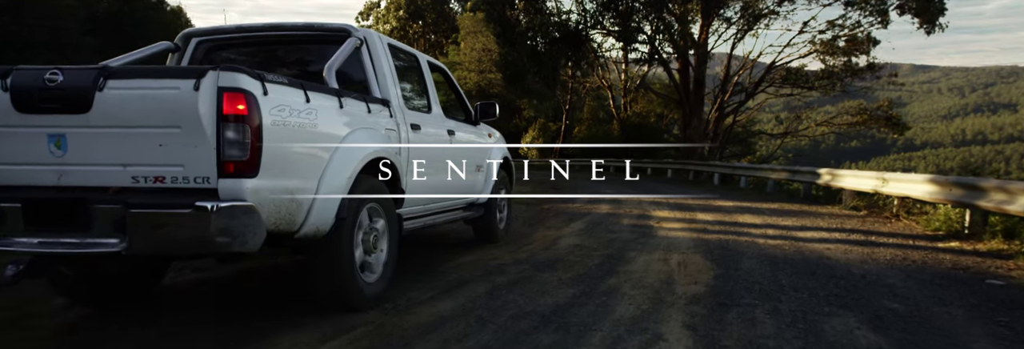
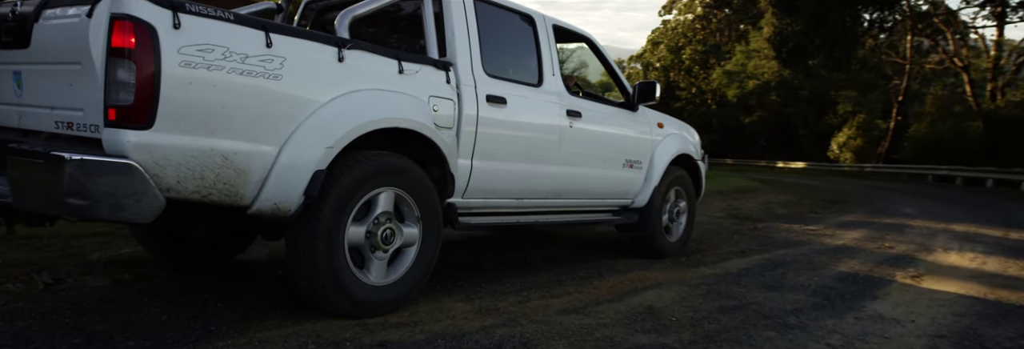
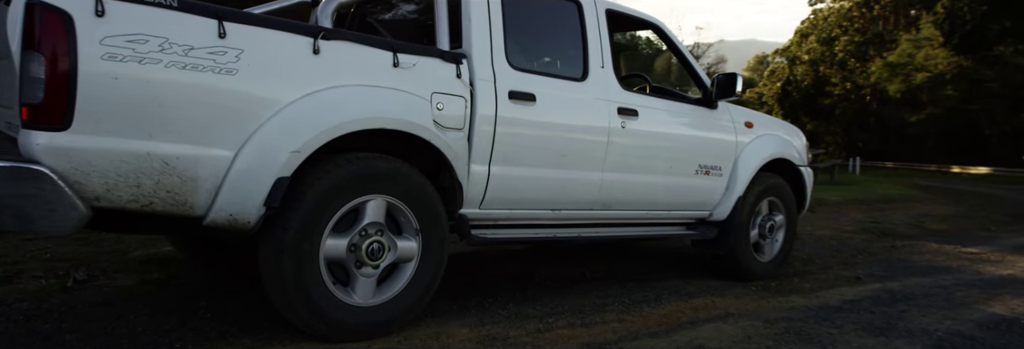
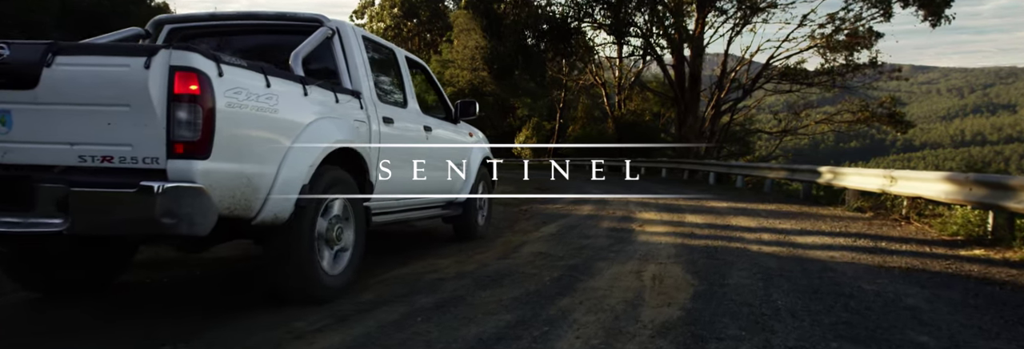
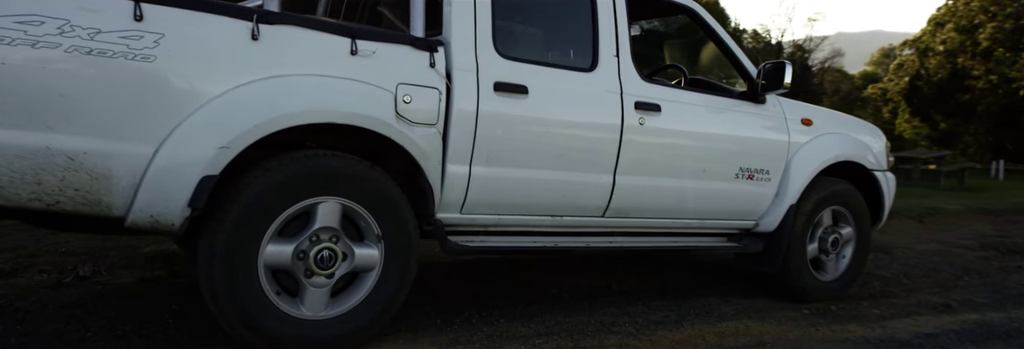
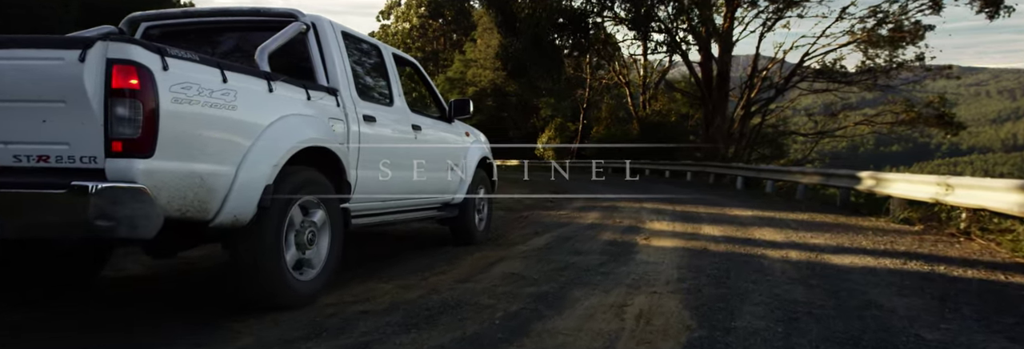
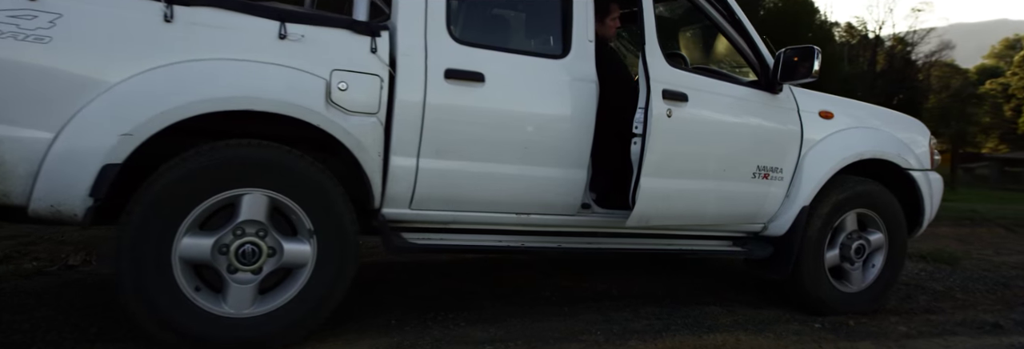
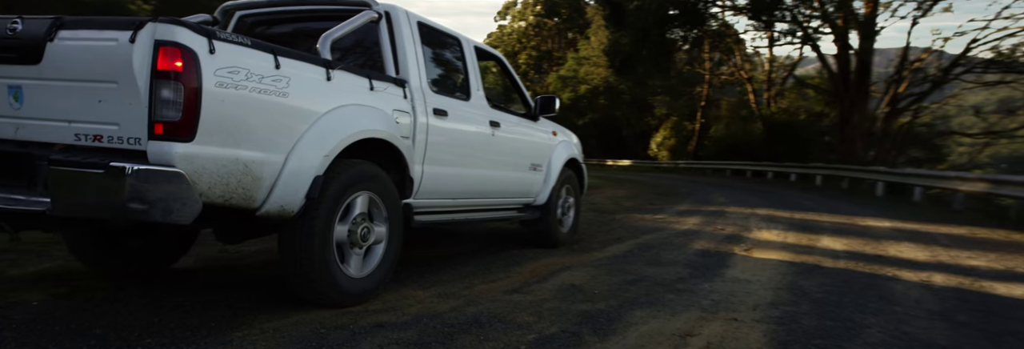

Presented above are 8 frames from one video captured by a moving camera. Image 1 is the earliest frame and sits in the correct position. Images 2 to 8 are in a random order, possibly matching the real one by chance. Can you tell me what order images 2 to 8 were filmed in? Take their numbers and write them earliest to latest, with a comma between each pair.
4, 6, 8, 2, 3, 5, 7
